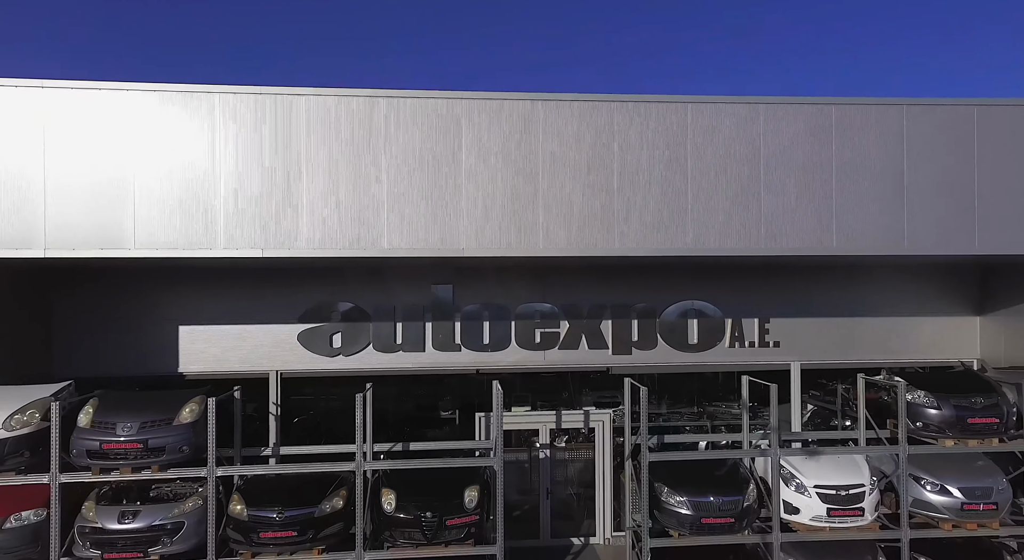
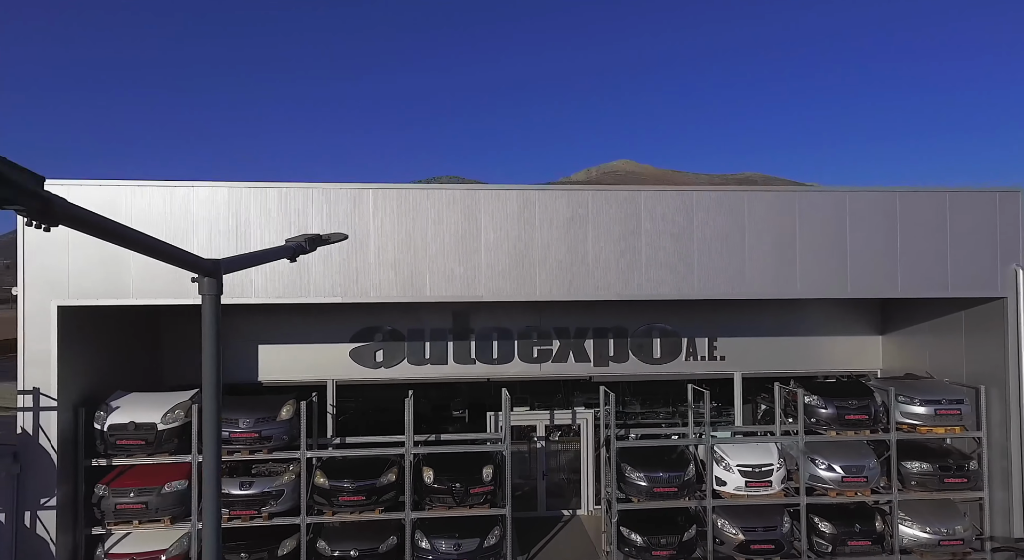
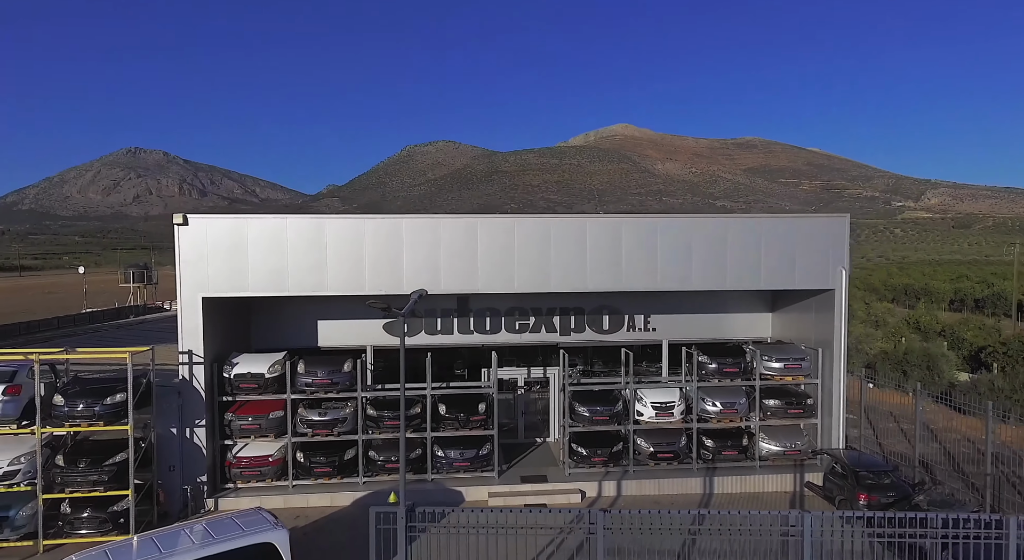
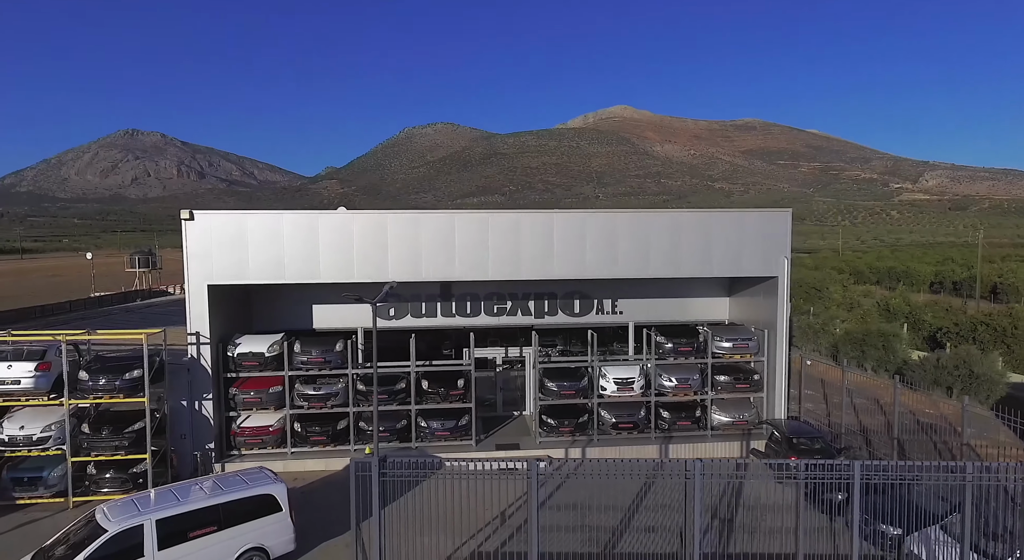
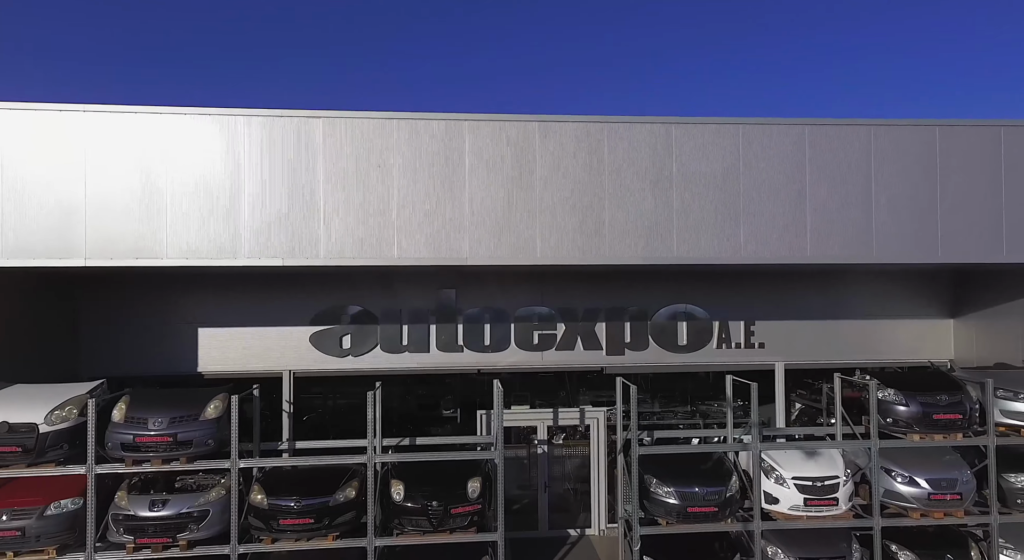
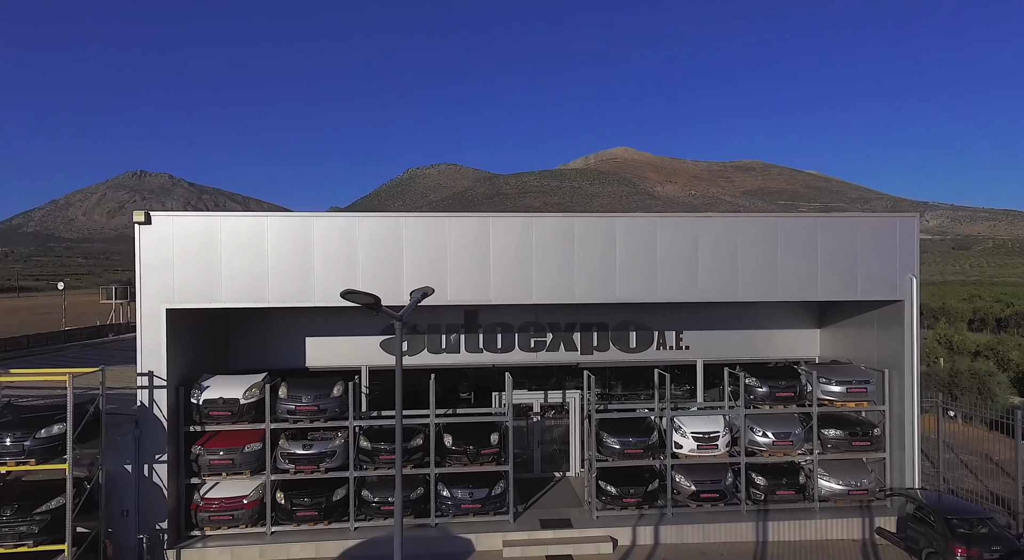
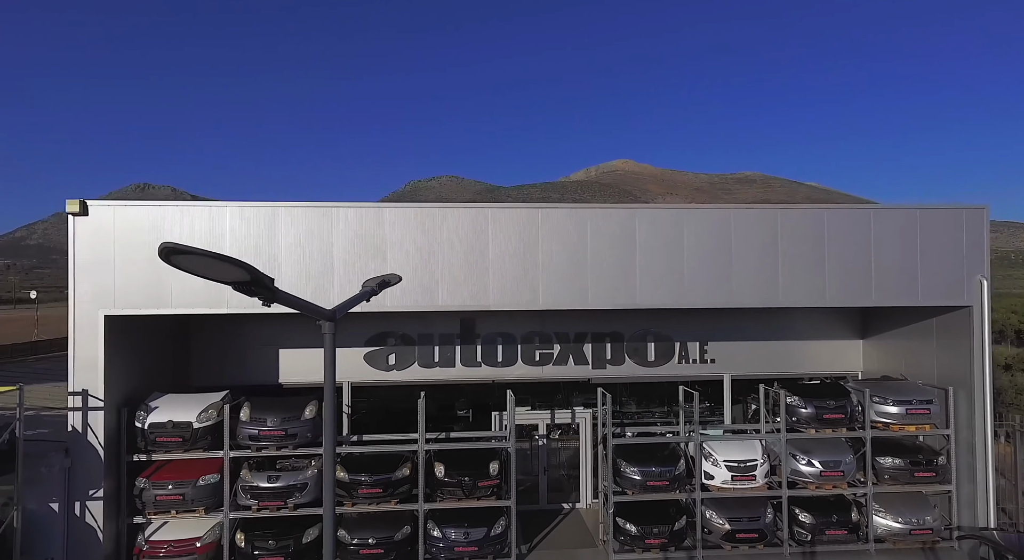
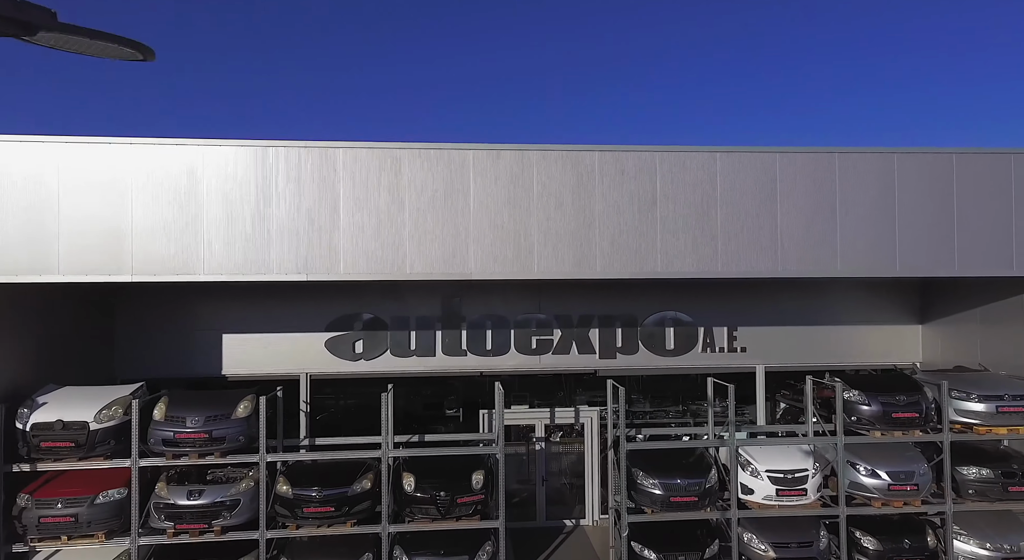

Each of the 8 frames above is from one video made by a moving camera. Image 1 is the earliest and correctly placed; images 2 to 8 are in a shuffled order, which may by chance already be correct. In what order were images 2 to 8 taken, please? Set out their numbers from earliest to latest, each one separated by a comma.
5, 8, 2, 7, 6, 3, 4
